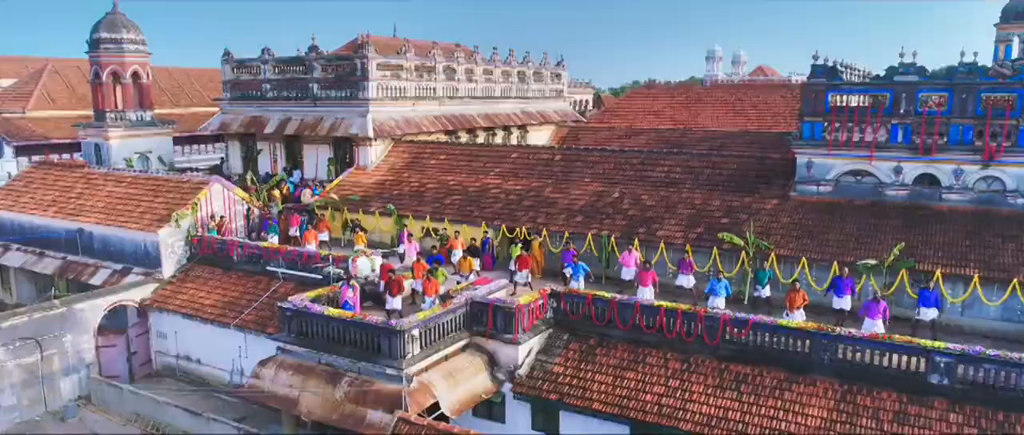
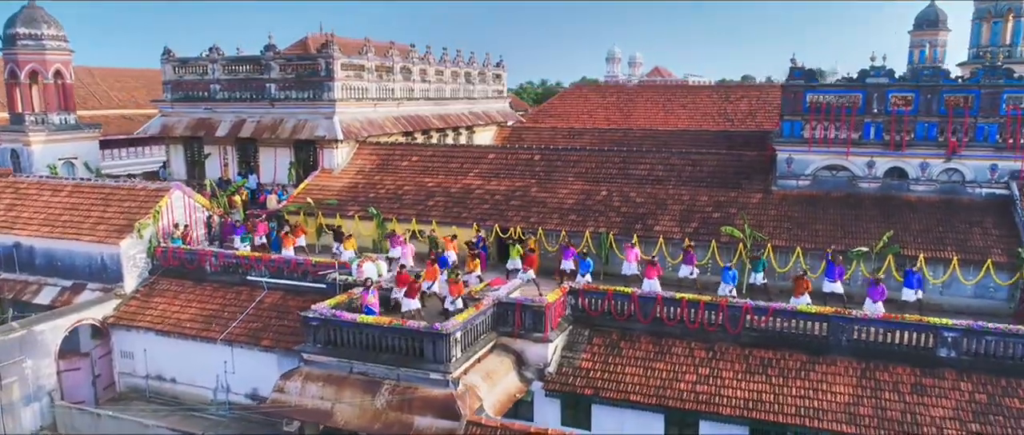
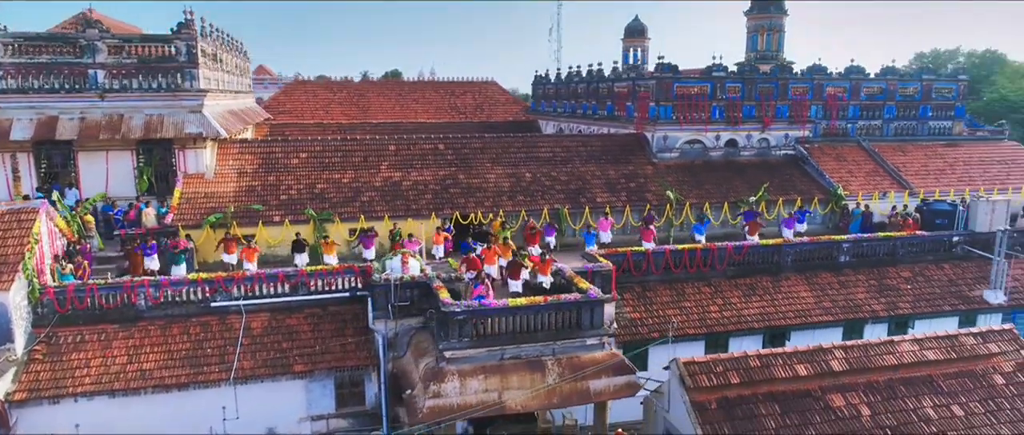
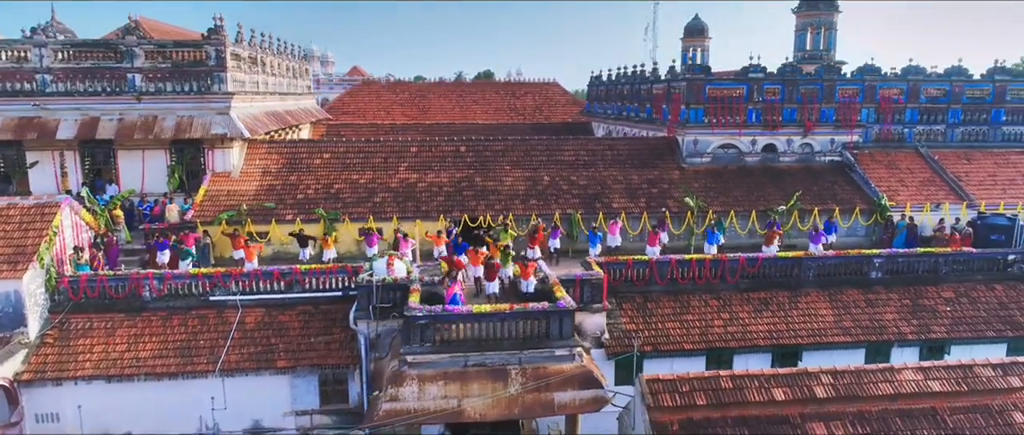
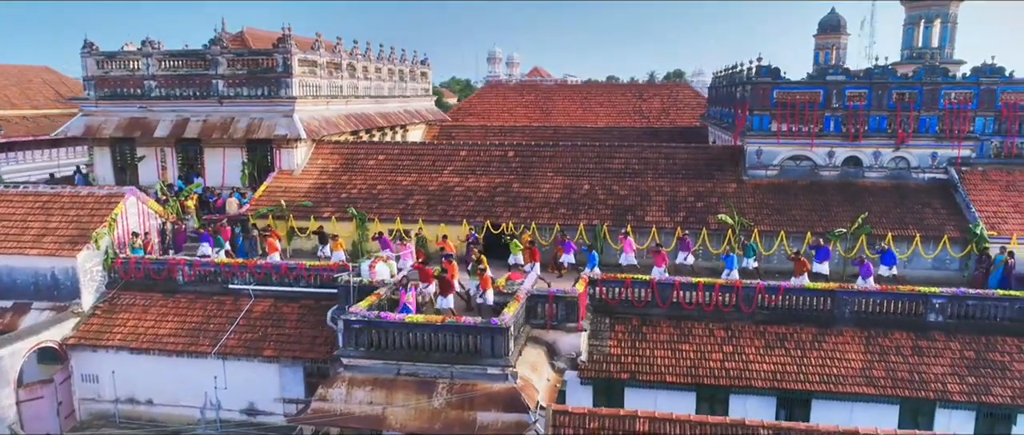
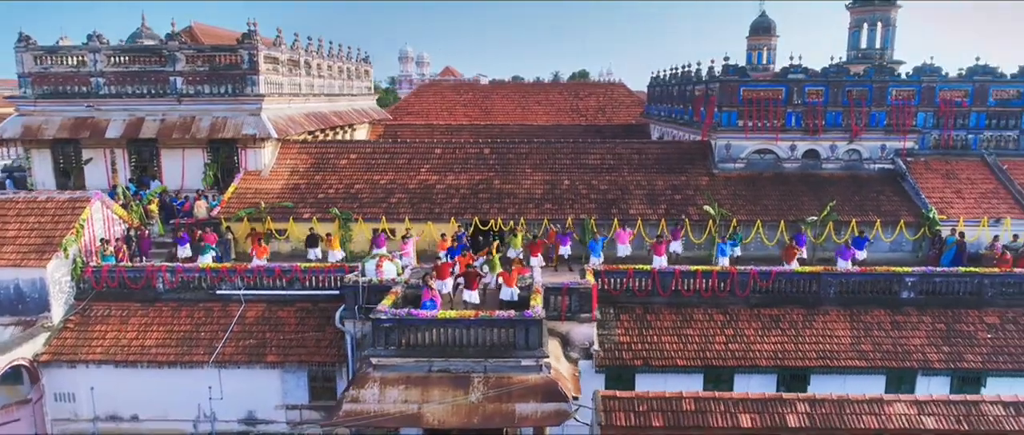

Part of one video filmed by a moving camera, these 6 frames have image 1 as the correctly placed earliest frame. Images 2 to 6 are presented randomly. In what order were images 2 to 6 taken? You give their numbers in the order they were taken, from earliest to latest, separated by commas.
2, 5, 6, 4, 3
